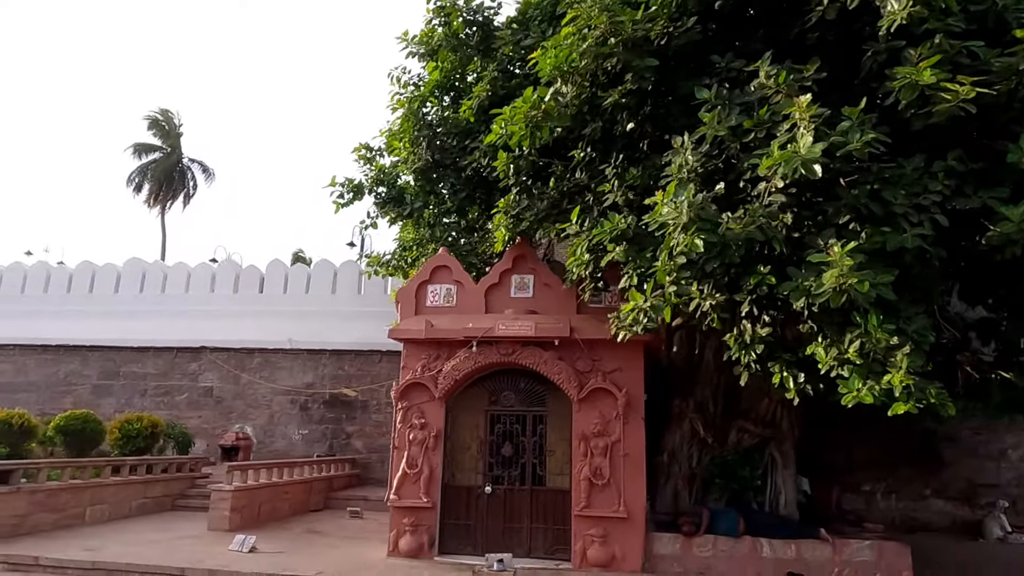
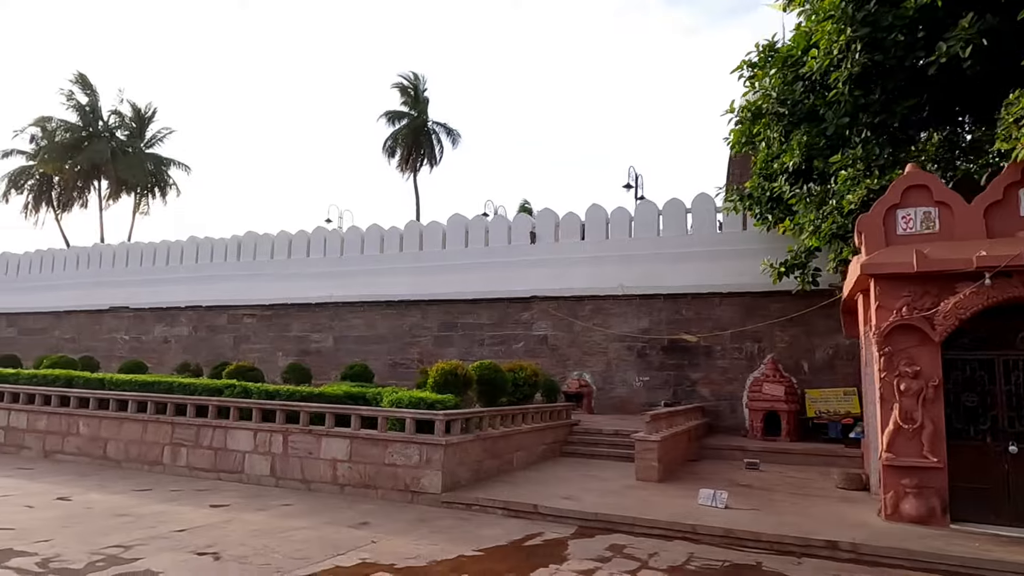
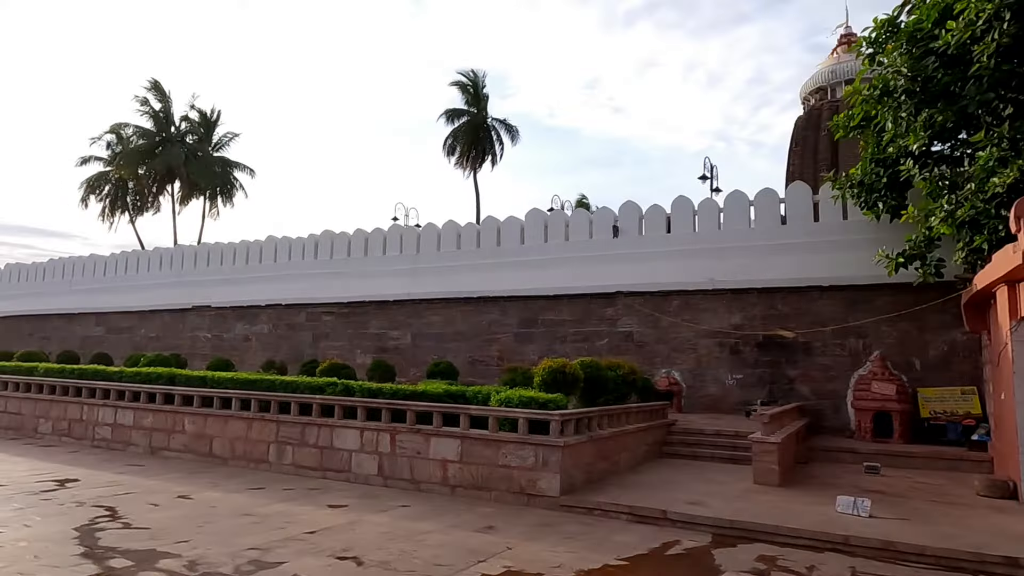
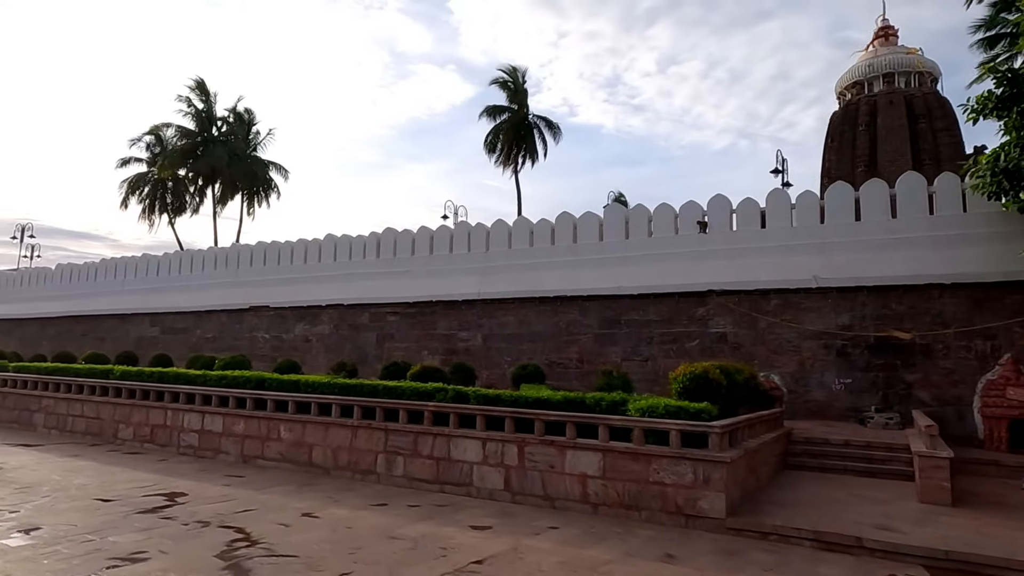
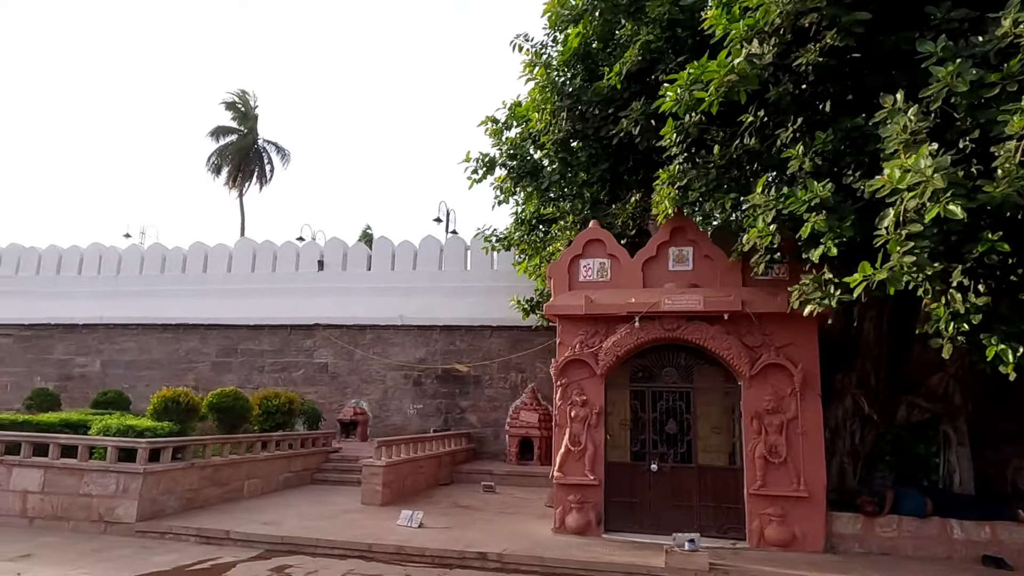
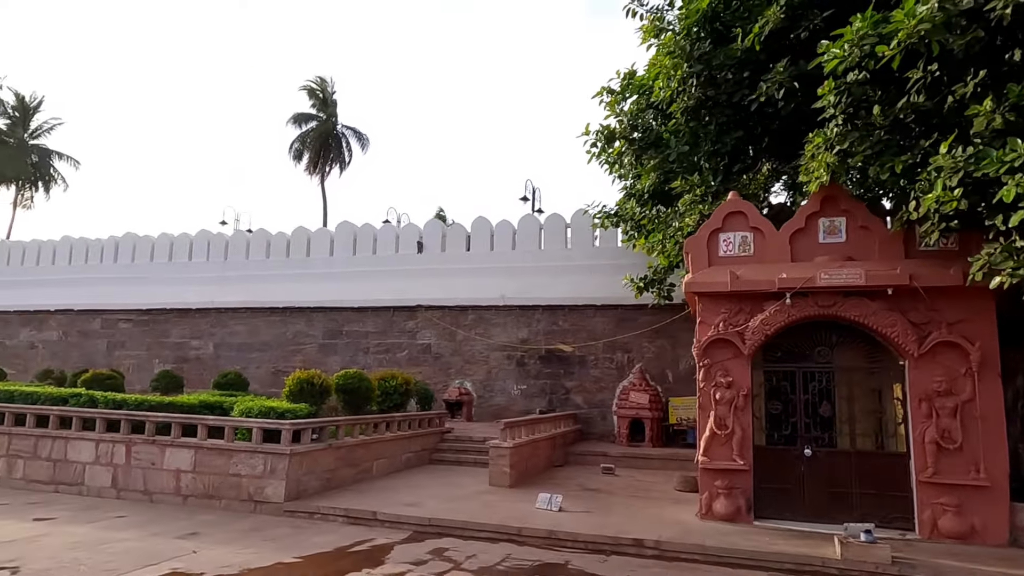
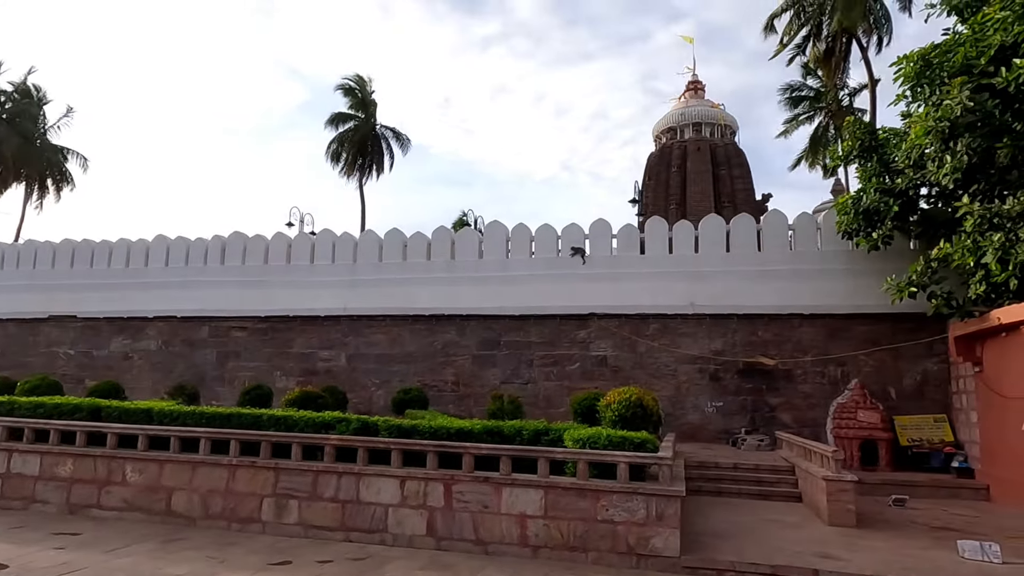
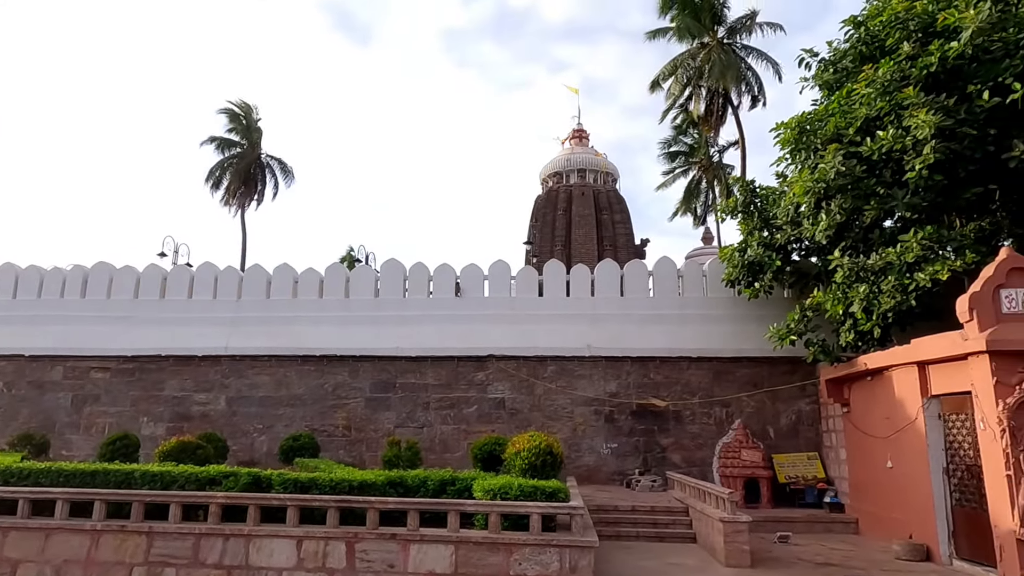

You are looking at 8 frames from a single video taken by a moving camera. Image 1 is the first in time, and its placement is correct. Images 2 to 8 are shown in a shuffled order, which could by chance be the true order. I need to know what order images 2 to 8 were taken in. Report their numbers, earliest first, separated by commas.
5, 6, 2, 3, 4, 7, 8
